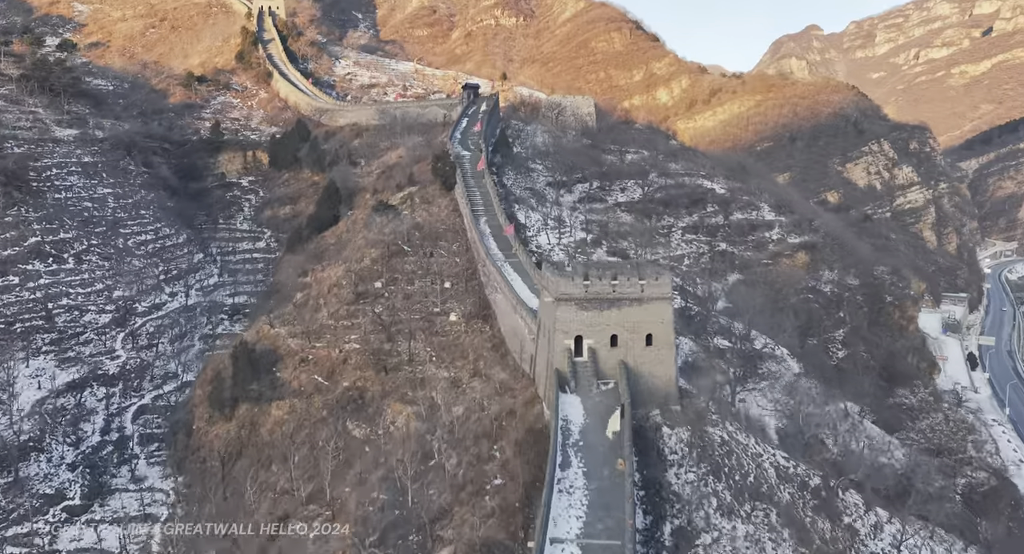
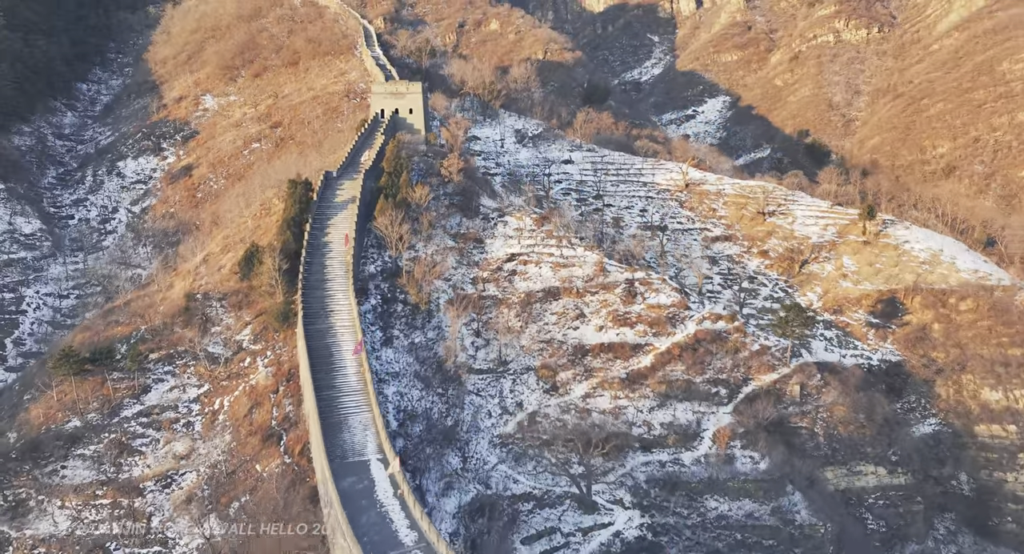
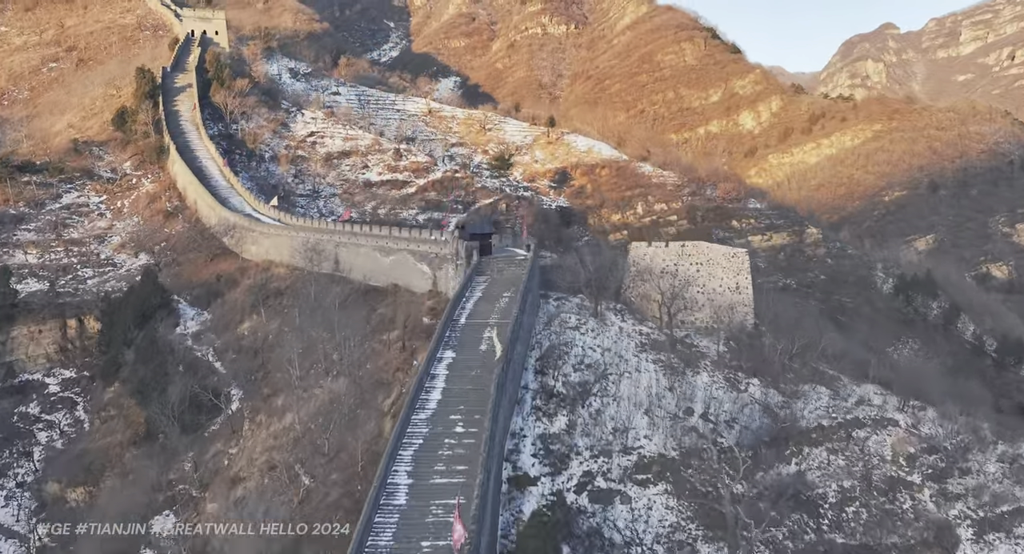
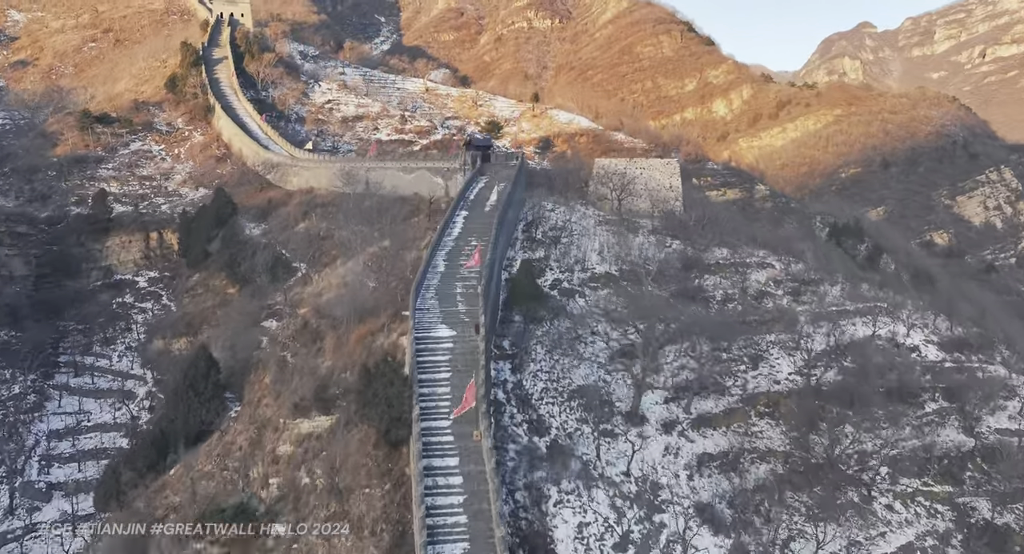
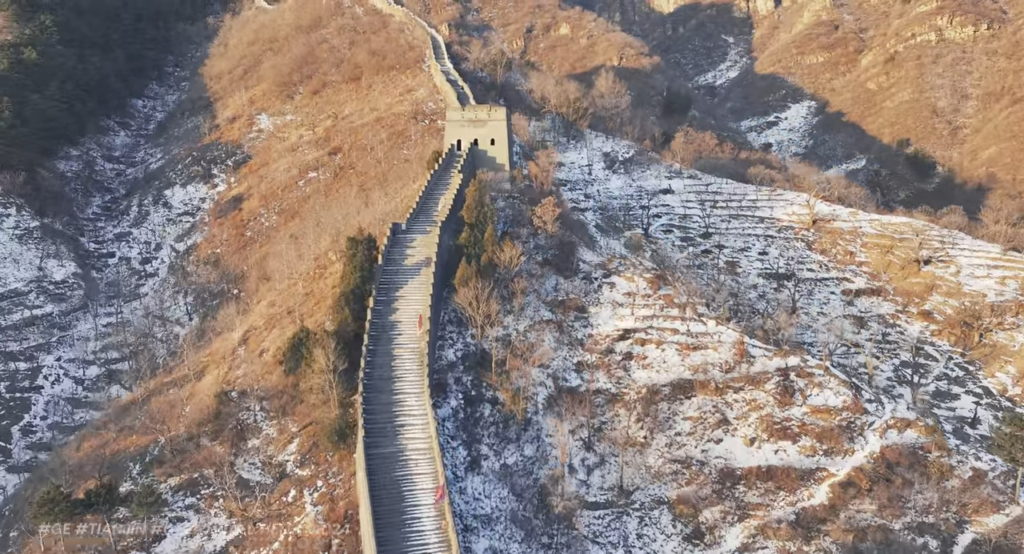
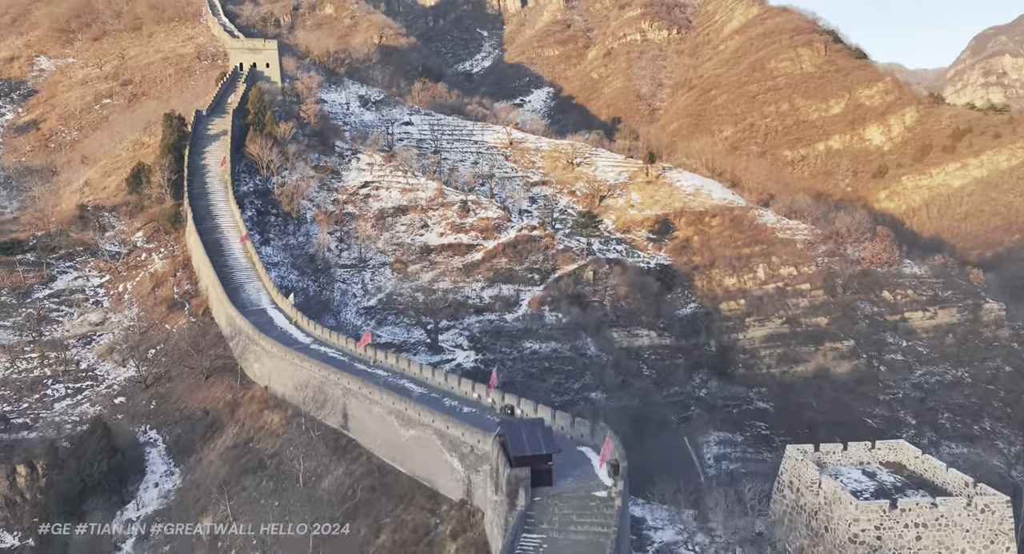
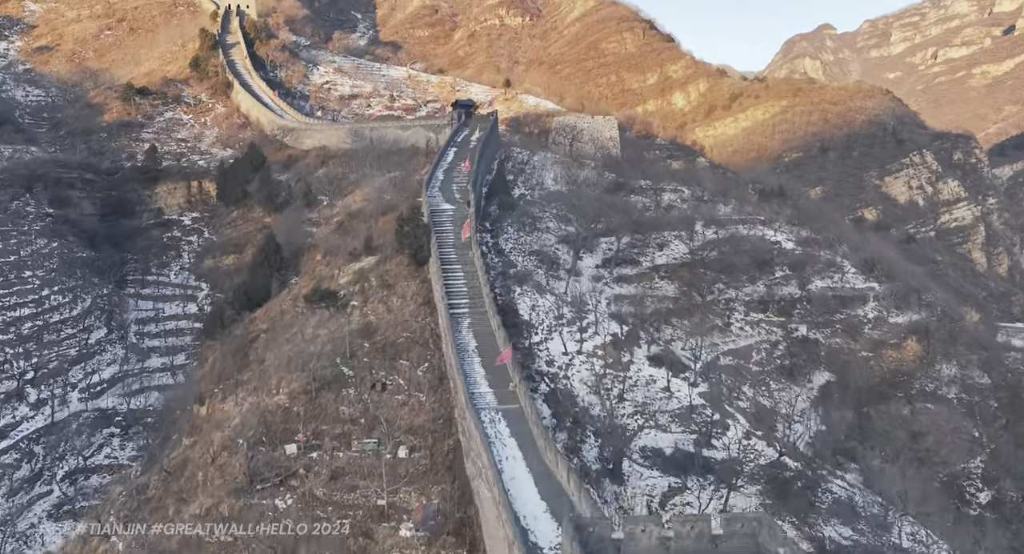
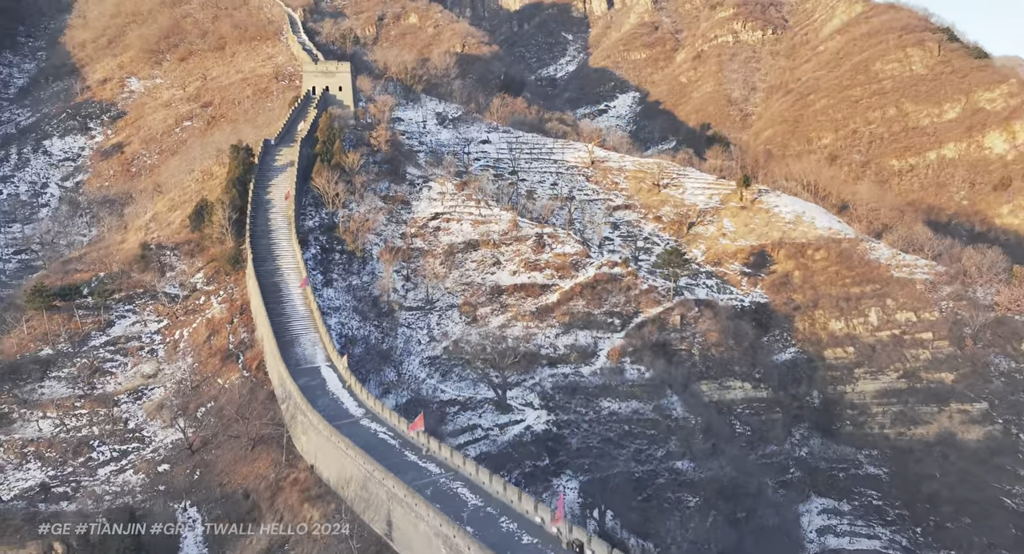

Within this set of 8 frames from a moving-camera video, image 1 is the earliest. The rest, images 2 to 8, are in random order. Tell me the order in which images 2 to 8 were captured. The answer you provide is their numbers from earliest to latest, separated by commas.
7, 4, 3, 6, 8, 2, 5
